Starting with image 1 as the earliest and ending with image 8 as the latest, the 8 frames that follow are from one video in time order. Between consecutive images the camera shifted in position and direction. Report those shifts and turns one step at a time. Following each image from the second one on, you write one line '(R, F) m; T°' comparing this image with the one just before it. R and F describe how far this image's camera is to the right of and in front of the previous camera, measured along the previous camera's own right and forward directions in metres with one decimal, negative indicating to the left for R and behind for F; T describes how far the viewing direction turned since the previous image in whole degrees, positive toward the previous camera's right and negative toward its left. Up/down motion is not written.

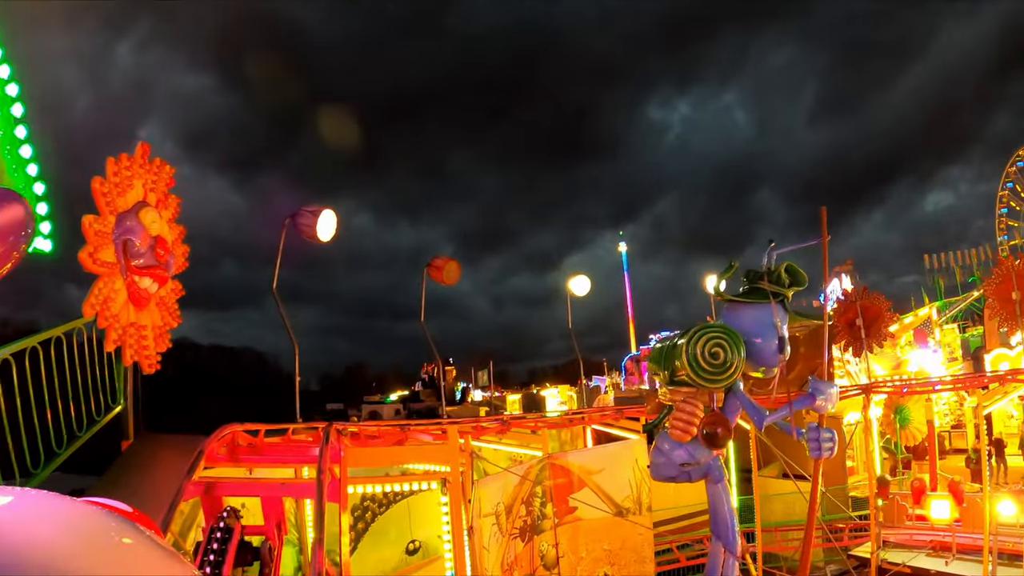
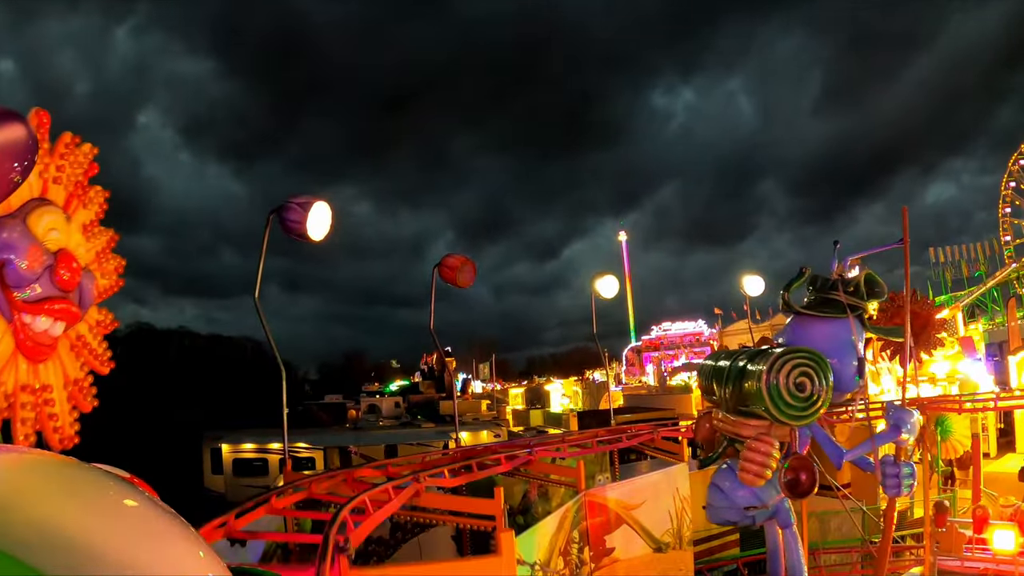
(-0.2, +1.0) m; 0°
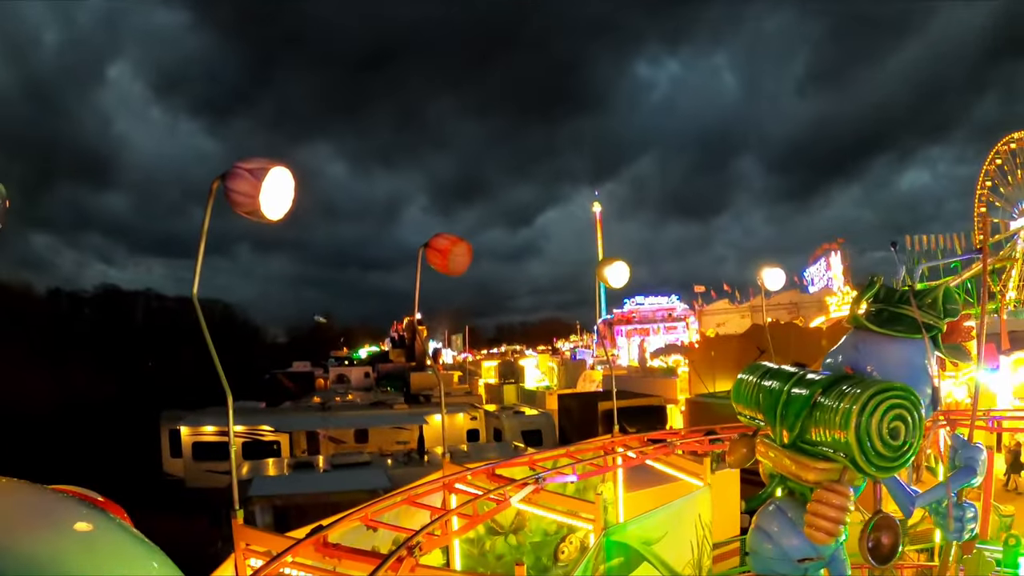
(-0.2, +0.9) m; +2°
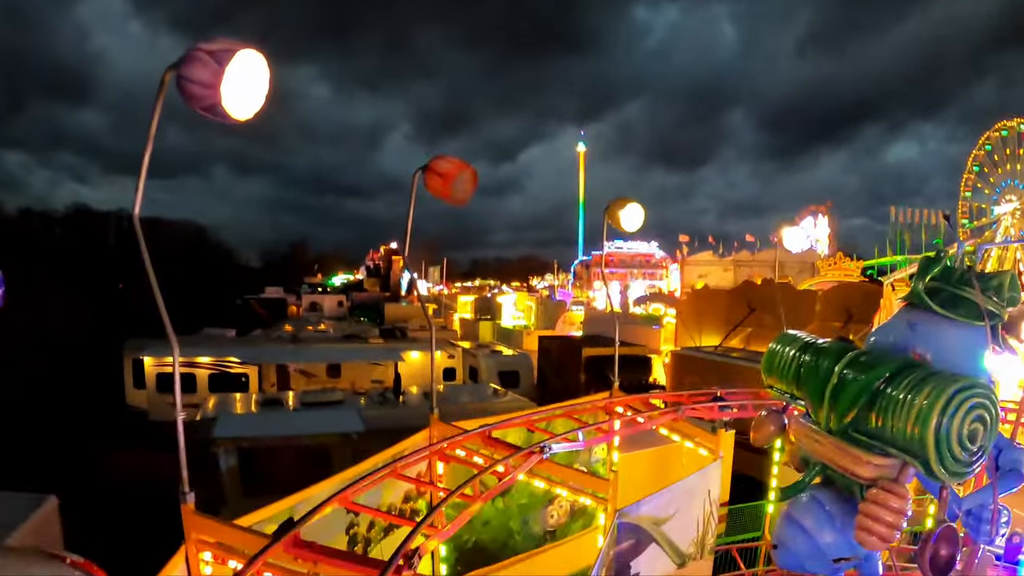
(-0.1, +0.6) m; +1°
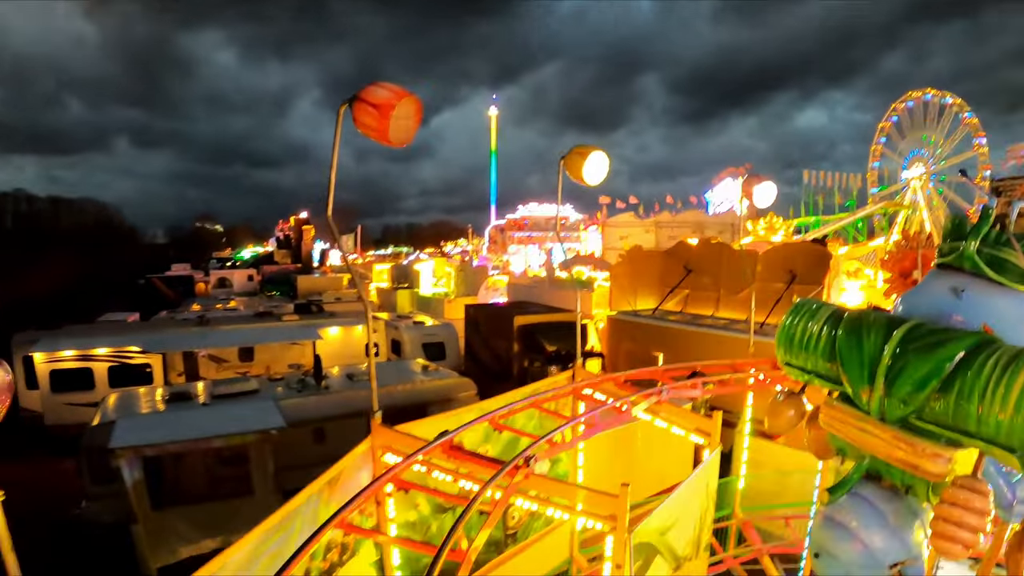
(-0.2, +0.9) m; +5°
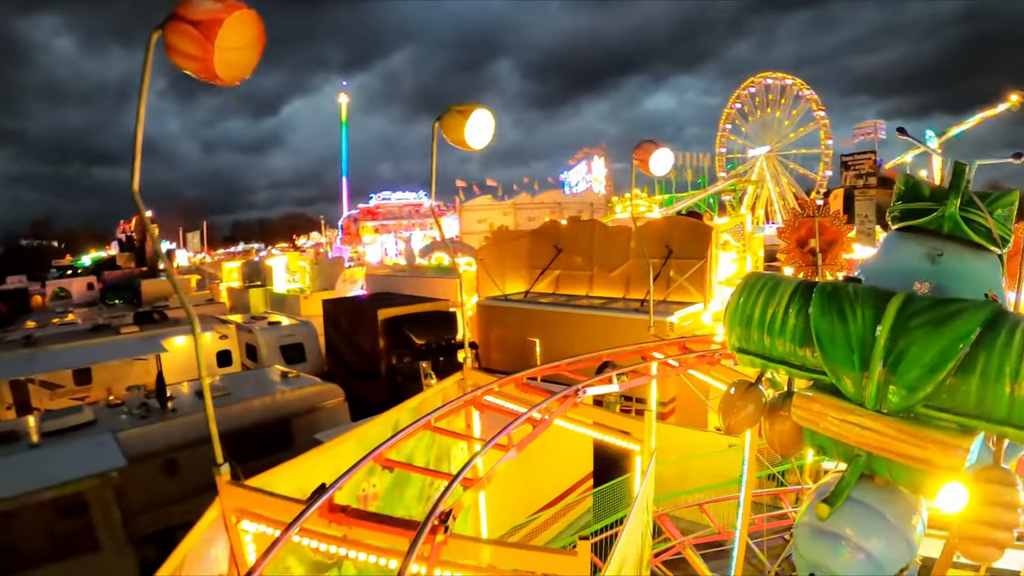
(-0.1, +0.9) m; +8°
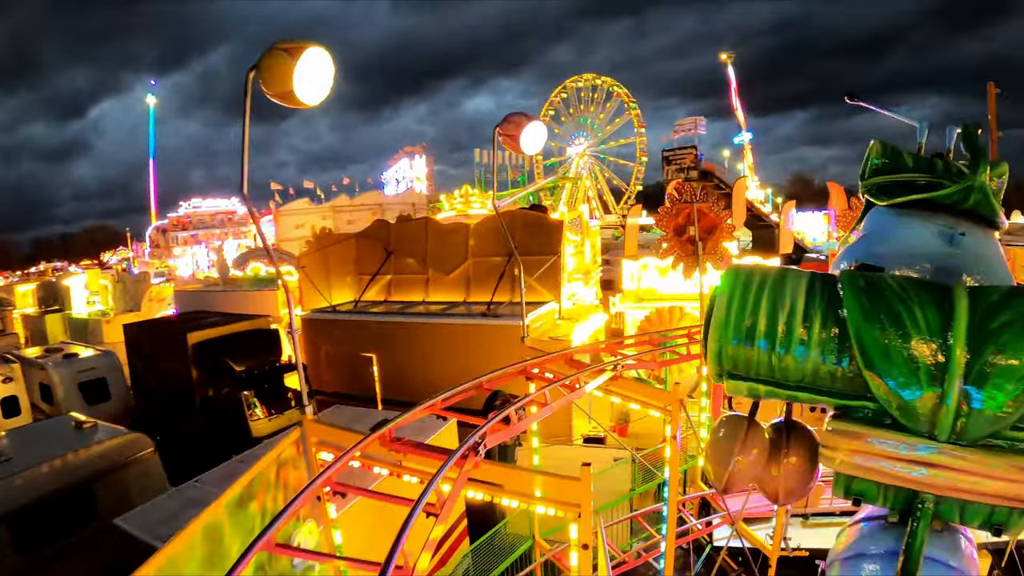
(-0.1, +1.2) m; +10°
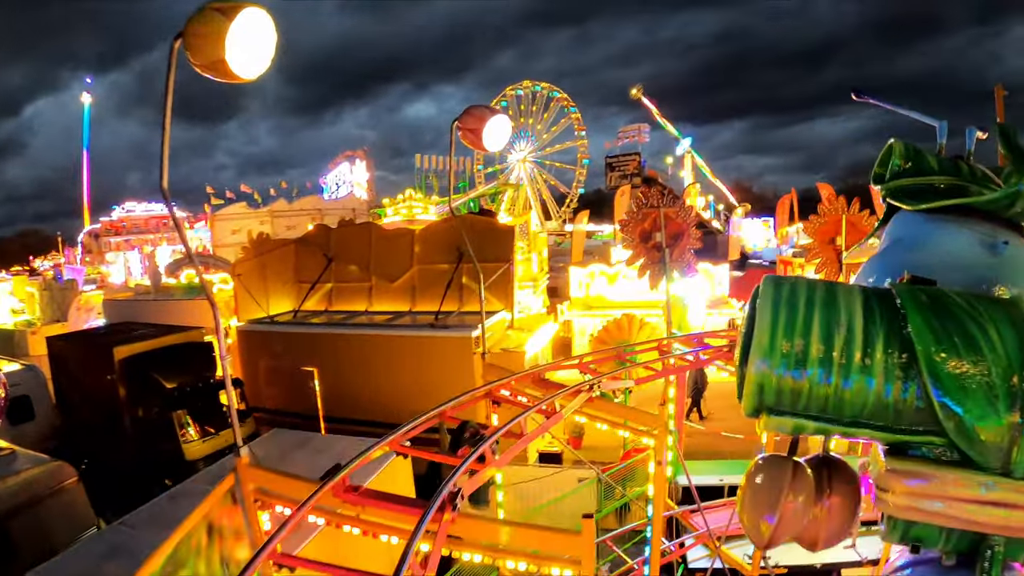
(-0.1, +0.4) m; +3°
